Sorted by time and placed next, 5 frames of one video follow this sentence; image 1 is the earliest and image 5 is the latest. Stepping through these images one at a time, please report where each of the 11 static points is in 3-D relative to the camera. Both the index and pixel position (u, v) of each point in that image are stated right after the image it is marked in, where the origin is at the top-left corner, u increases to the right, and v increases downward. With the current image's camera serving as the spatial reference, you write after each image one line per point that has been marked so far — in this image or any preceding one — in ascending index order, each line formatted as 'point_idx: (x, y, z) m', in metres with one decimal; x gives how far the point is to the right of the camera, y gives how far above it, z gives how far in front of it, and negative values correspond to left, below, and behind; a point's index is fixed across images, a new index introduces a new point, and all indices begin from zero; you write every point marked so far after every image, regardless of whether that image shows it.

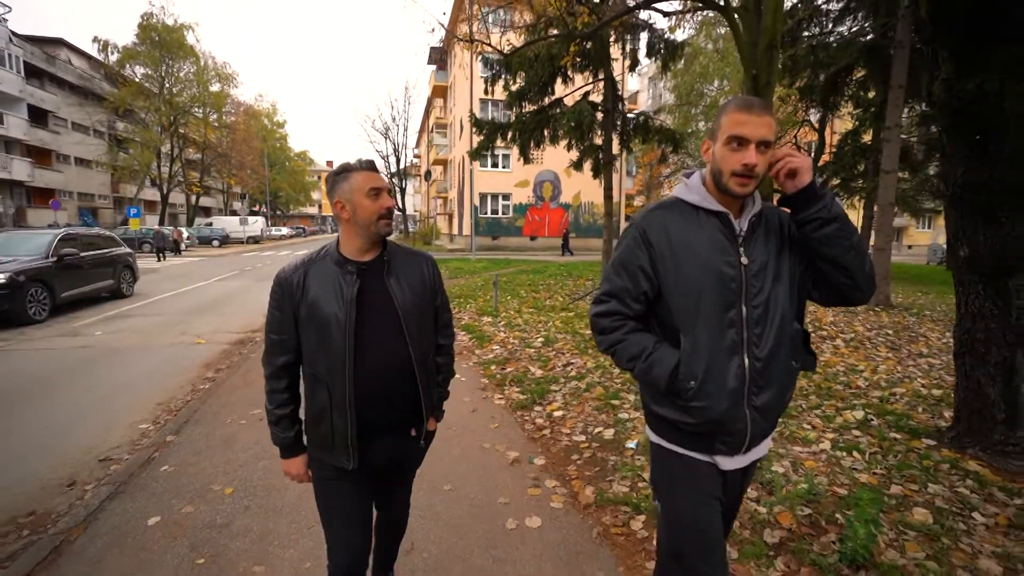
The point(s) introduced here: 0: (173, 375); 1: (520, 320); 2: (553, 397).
0: (-4.5, -1.1, +6.8) m
1: (+0.1, -0.5, +8.8) m
2: (+0.4, -1.1, +5.2) m
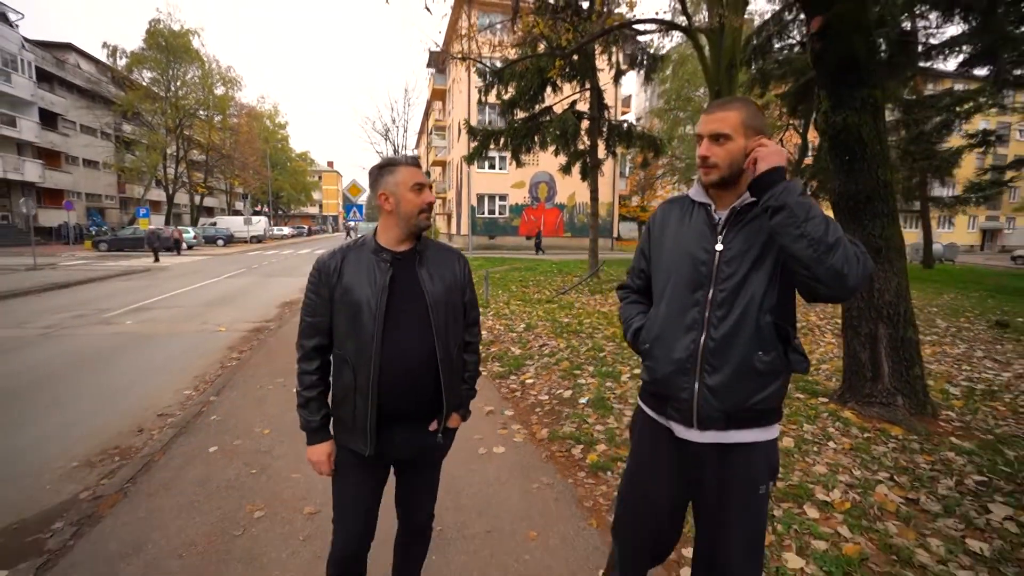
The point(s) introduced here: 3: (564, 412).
0: (-4.7, -1.0, +7.8) m
1: (-0.1, -0.4, +9.8) m
2: (+0.2, -1.0, +6.2) m
3: (+0.5, -1.1, +4.8) m
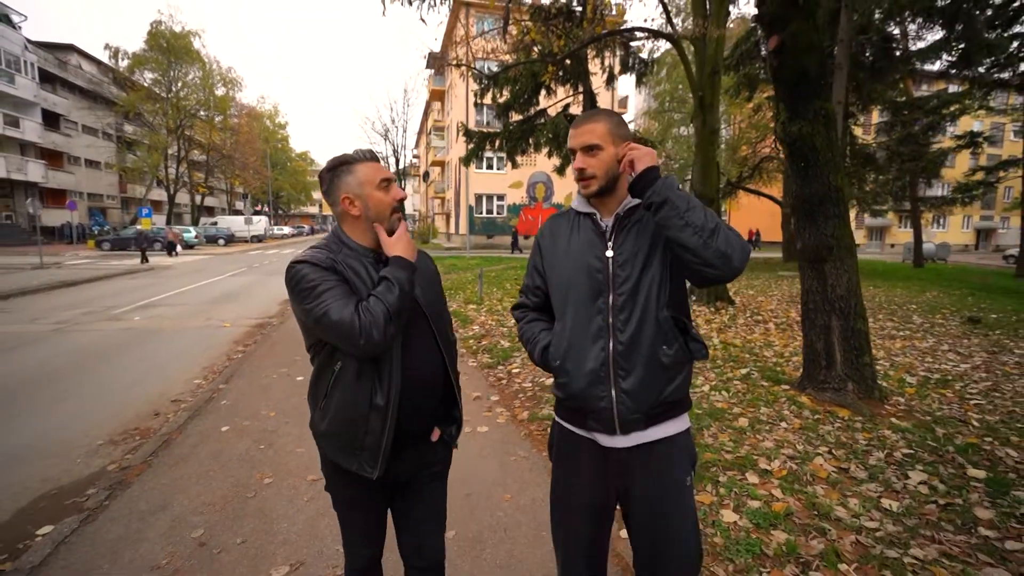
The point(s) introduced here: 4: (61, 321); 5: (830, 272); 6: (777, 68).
0: (-4.9, -1.0, +8.3) m
1: (-0.2, -0.4, +10.3) m
2: (0.0, -0.9, +6.6) m
3: (+0.3, -1.1, +5.2) m
4: (-8.9, -0.7, +10.3) m
5: (+3.0, +0.2, +5.0) m
6: (+2.5, +2.1, +4.8) m
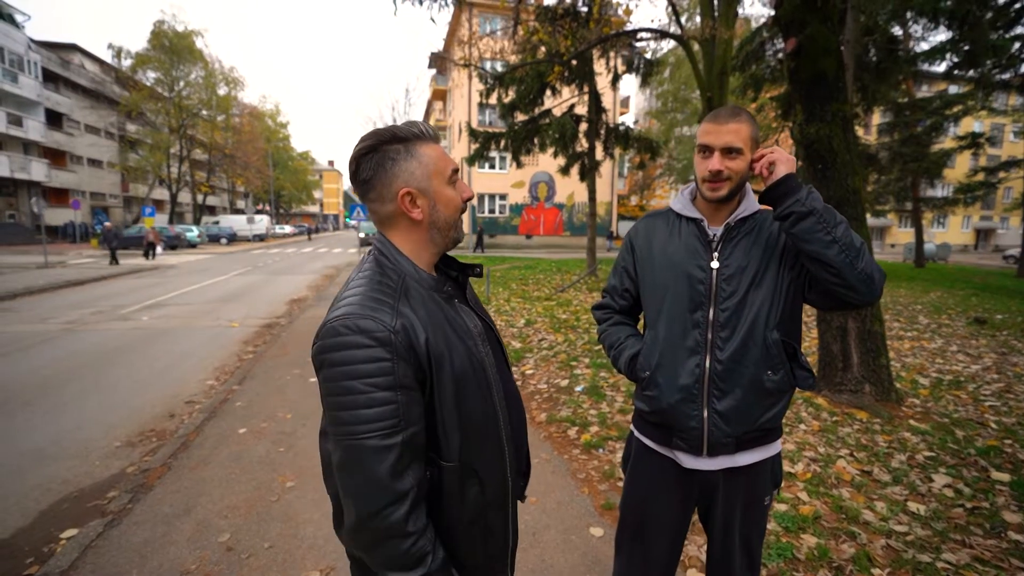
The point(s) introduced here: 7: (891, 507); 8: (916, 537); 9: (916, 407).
0: (-4.7, -1.0, +8.3) m
1: (-0.1, -0.4, +10.3) m
2: (+0.2, -0.9, +6.6) m
3: (+0.5, -1.1, +5.2) m
4: (-8.8, -0.7, +10.2) m
5: (+3.2, +0.1, +4.9) m
6: (+2.7, +2.0, +4.8) m
7: (+2.3, -1.3, +3.2) m
8: (+2.2, -1.4, +2.9) m
9: (+3.9, -1.2, +5.0) m
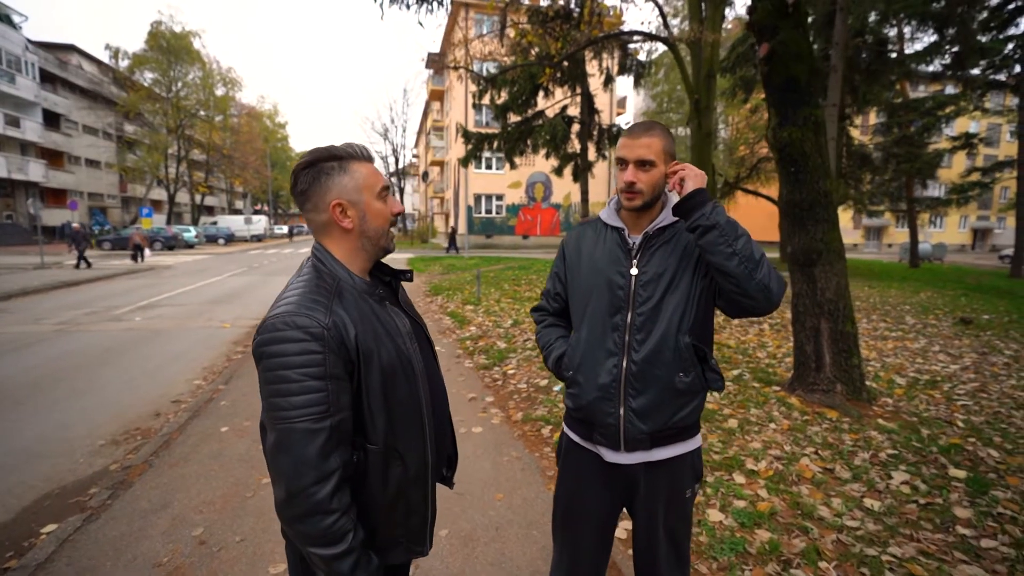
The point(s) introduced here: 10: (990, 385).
0: (-4.9, -1.0, +8.4) m
1: (-0.3, -0.4, +10.4) m
2: (0.0, -0.9, +6.7) m
3: (+0.3, -1.1, +5.3) m
4: (-9.0, -0.7, +10.3) m
5: (+3.0, +0.1, +5.0) m
6: (+2.4, +2.0, +4.9) m
7: (+2.1, -1.4, +3.2) m
8: (+2.0, -1.4, +3.0) m
9: (+3.7, -1.2, +5.1) m
10: (+5.7, -1.2, +6.1) m
